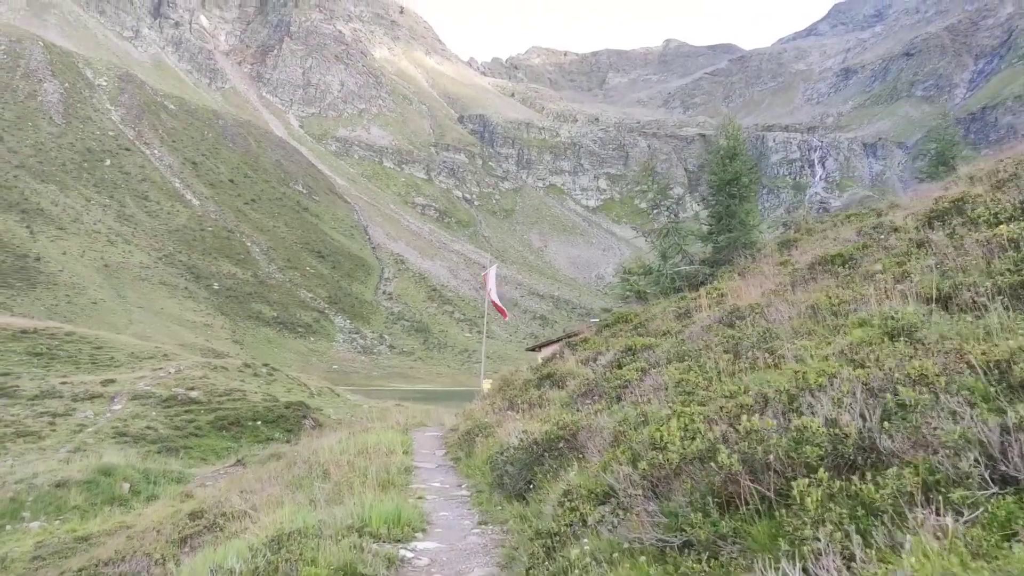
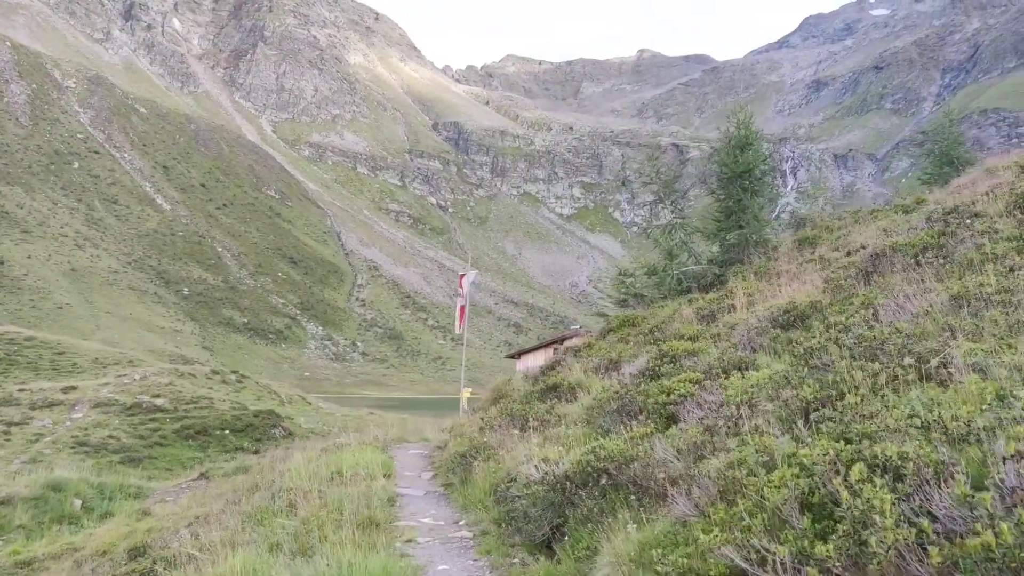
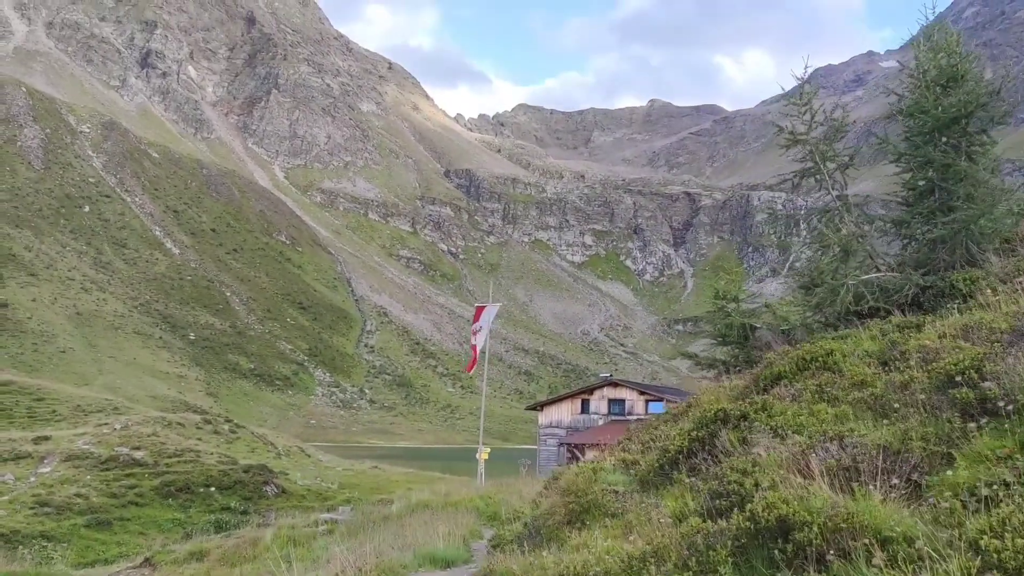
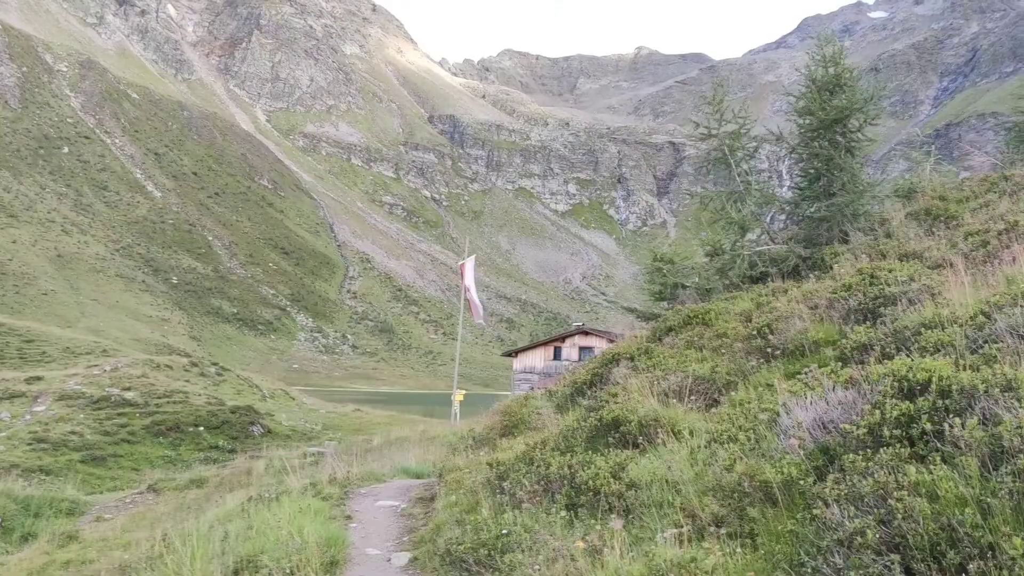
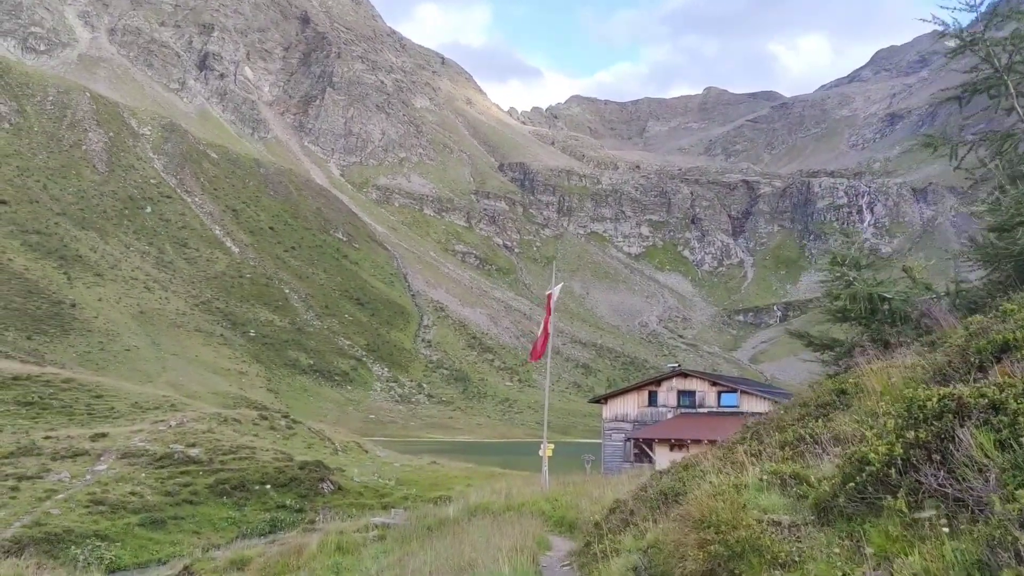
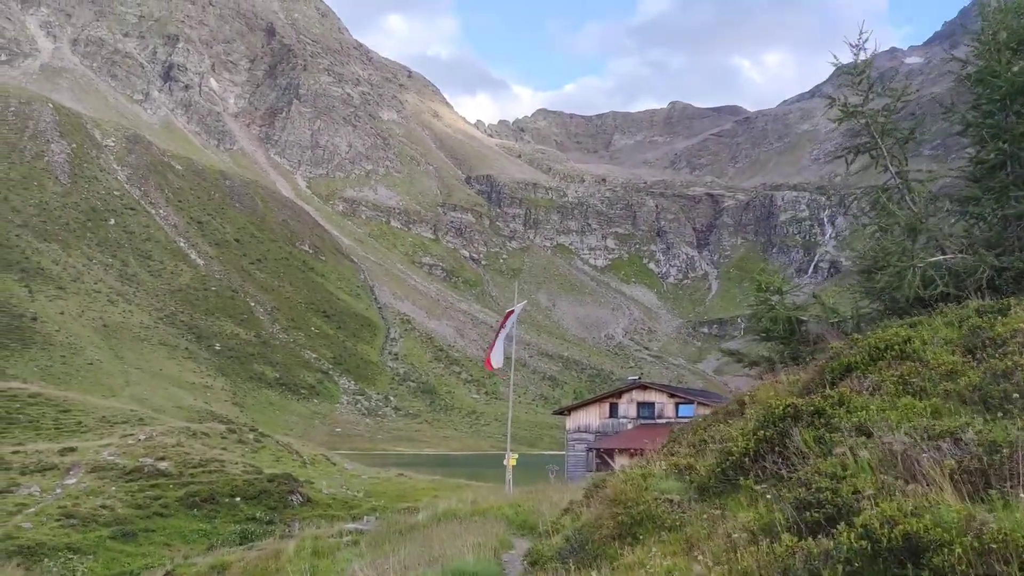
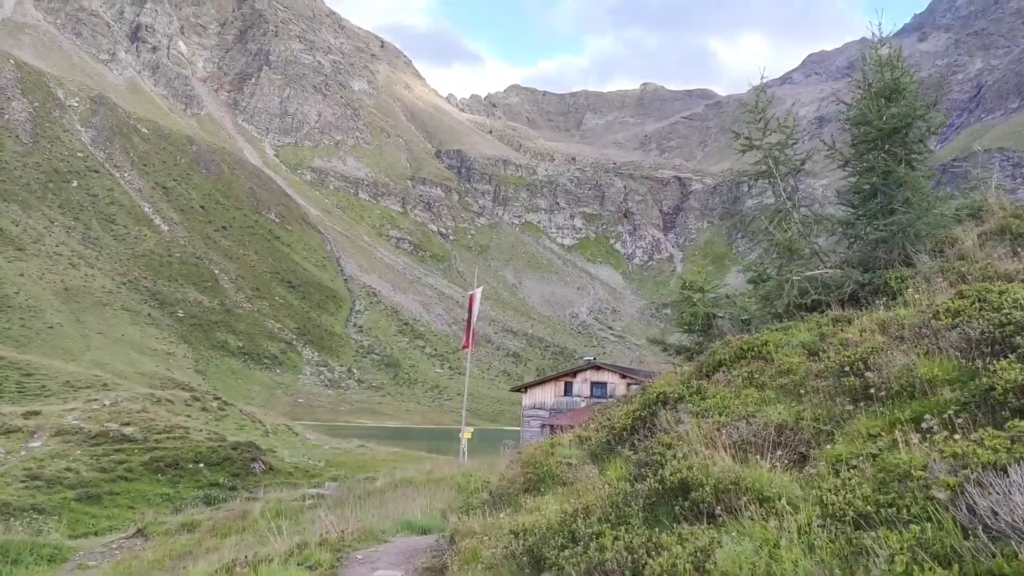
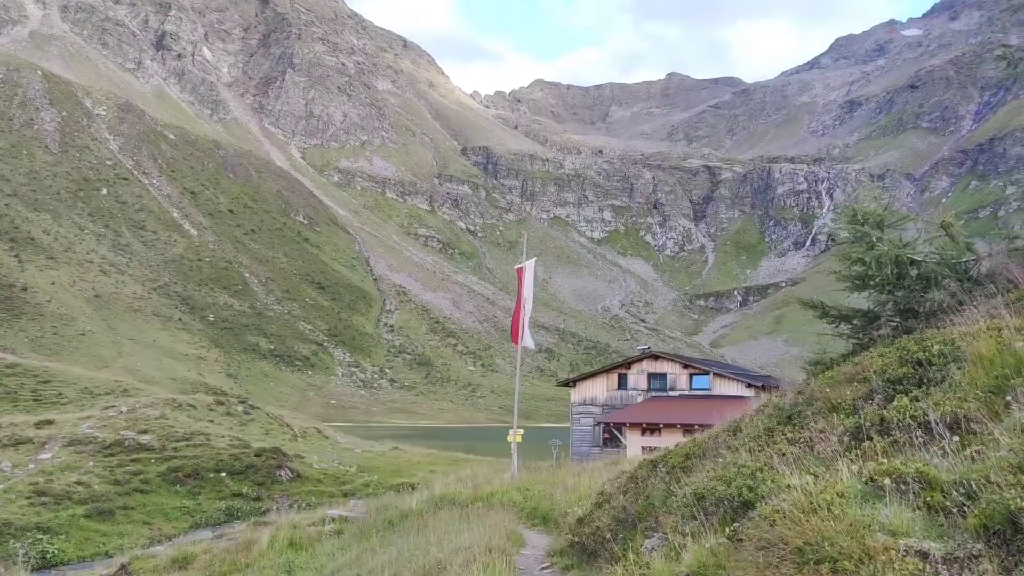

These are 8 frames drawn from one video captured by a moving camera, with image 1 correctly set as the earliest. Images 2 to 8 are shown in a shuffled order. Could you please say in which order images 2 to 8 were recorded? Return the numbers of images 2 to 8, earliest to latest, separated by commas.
2, 4, 7, 3, 6, 5, 8
